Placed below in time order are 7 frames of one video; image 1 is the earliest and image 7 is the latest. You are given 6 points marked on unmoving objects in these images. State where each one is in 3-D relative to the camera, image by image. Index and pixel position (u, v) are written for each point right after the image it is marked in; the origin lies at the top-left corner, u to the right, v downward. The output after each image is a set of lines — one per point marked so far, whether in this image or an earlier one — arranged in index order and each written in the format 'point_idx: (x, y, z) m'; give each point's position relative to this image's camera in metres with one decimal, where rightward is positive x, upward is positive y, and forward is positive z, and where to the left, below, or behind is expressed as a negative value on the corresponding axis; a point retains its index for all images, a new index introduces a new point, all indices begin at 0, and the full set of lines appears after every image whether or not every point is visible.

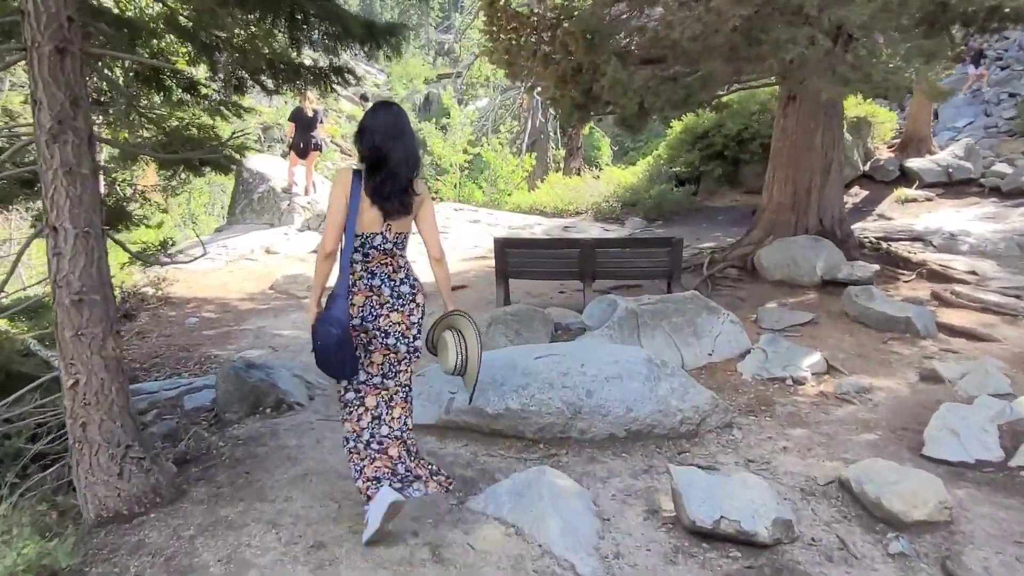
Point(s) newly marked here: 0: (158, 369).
0: (-2.8, -0.6, +5.7) m
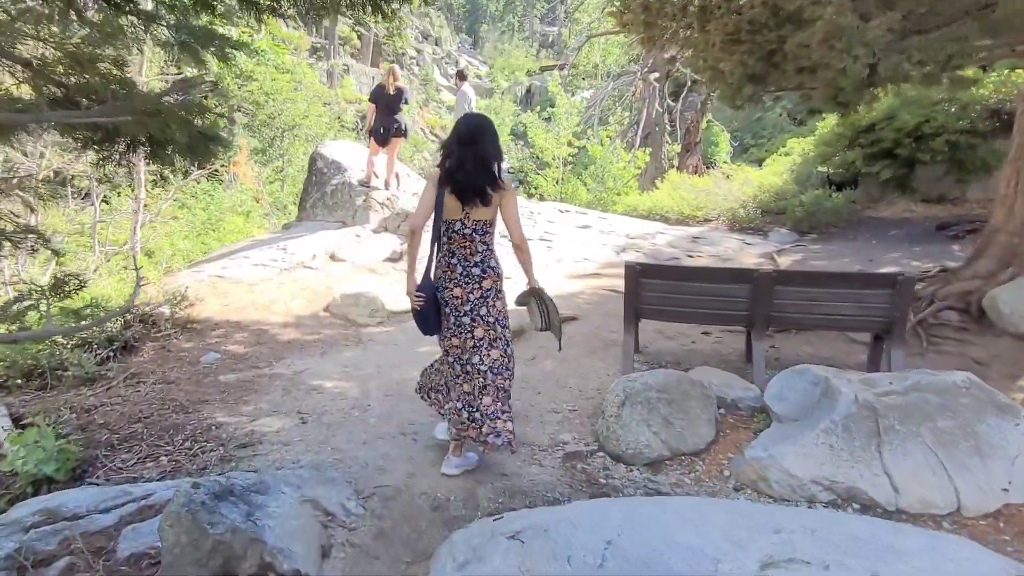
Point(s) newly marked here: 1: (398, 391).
0: (-2.0, -0.9, +3.9) m
1: (-0.8, -0.7, +4.8) m
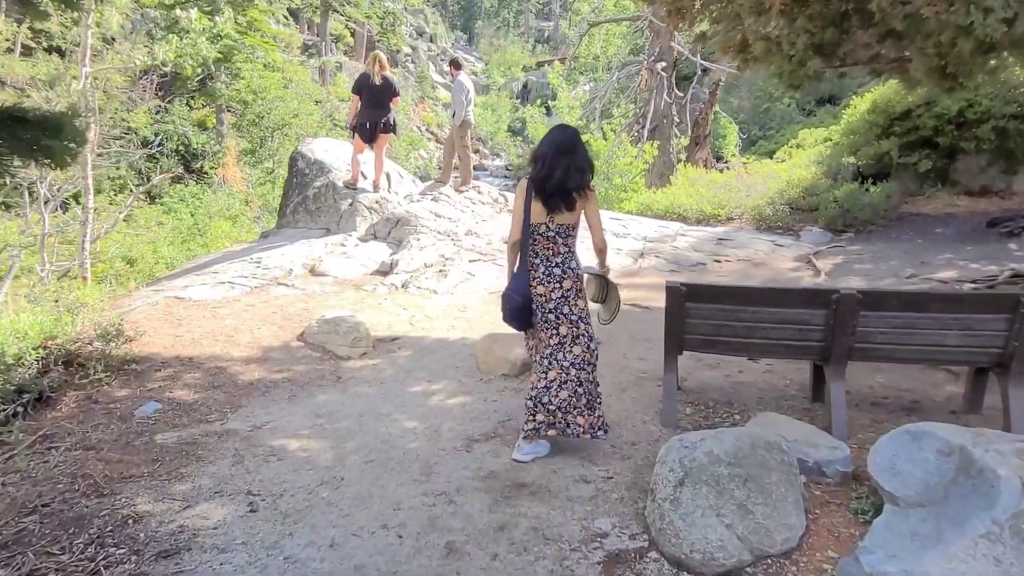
0: (-1.9, -1.0, +2.8) m
1: (-0.7, -0.9, +3.8) m
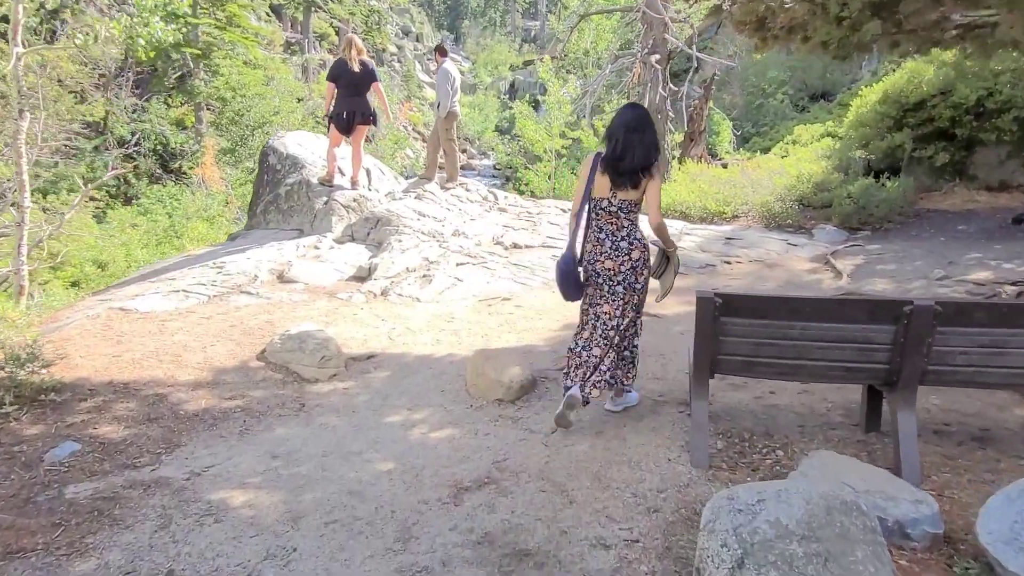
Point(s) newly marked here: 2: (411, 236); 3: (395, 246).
0: (-1.9, -1.1, +2.0) m
1: (-0.7, -0.9, +3.0) m
2: (-1.0, +0.5, +7.4) m
3: (-1.2, +0.4, +7.2) m
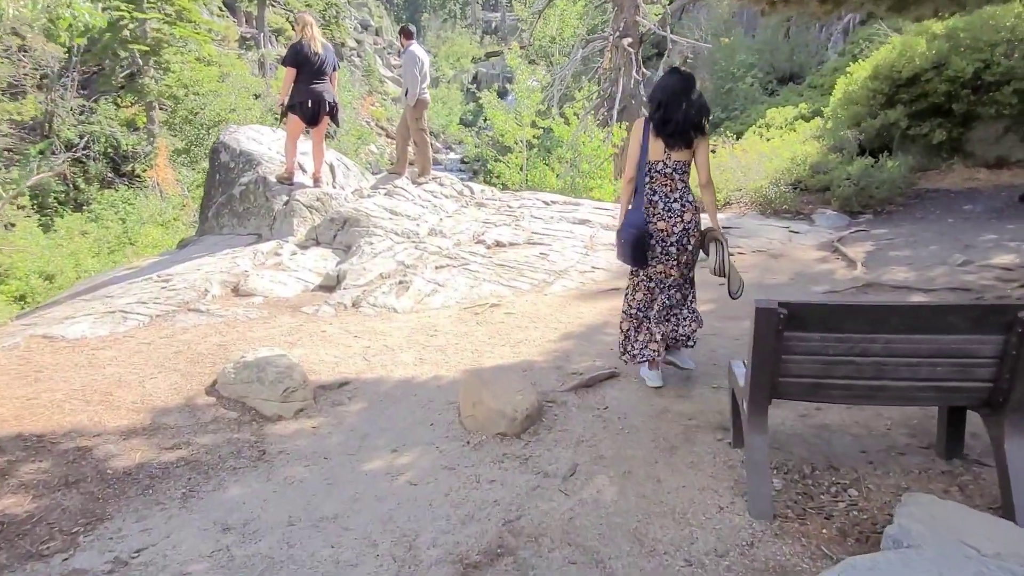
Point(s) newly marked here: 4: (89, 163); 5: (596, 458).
0: (-1.8, -1.3, +1.3) m
1: (-0.6, -1.0, +2.3) m
2: (-1.2, +0.5, +6.6) m
3: (-1.3, +0.3, +6.4) m
4: (-11.1, +3.3, +18.9) m
5: (+0.4, -0.8, +3.3) m
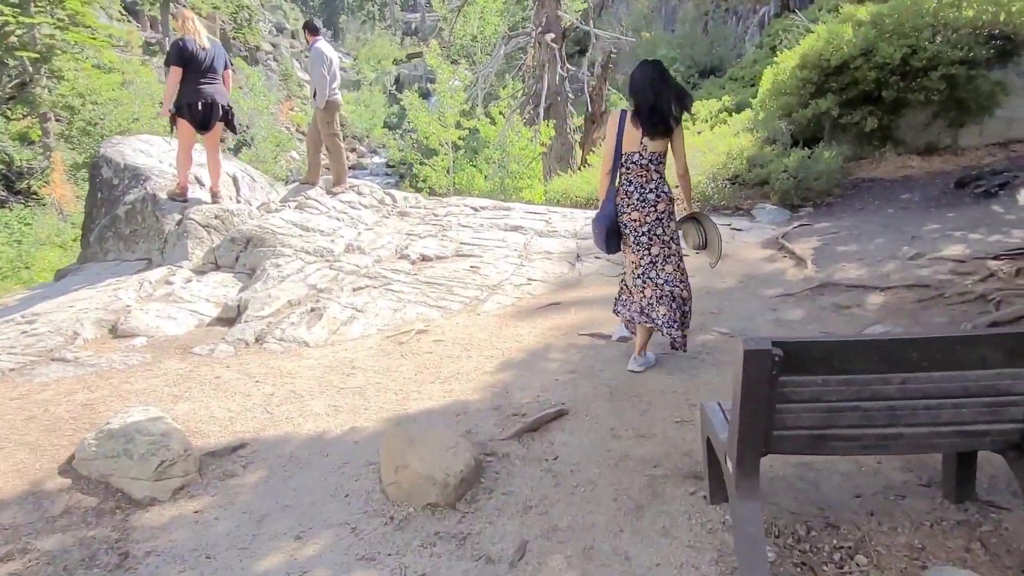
0: (-1.8, -1.5, +0.5) m
1: (-0.7, -1.2, +1.6) m
2: (-1.8, +0.2, +5.9) m
3: (-1.9, +0.1, +5.6) m
4: (-12.9, +2.5, +17.2) m
5: (+0.1, -0.9, +2.7) m
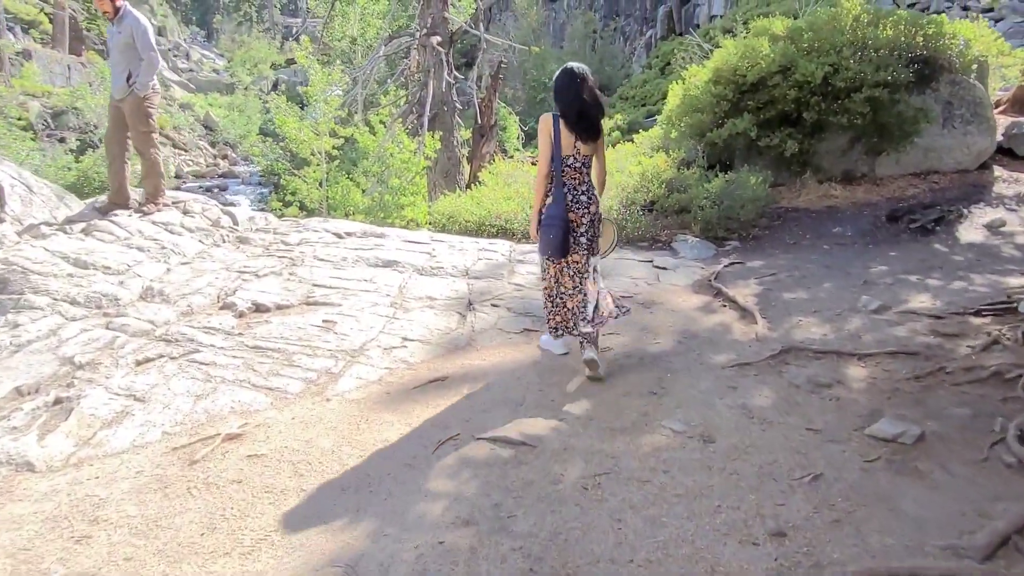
0: (-1.7, -1.8, -1.4) m
1: (-0.8, -1.5, -0.1) m
2: (-2.5, -0.1, +3.9) m
3: (-2.6, -0.2, +3.7) m
4: (-15.2, +2.0, +13.5) m
5: (-0.1, -1.2, +1.1) m
